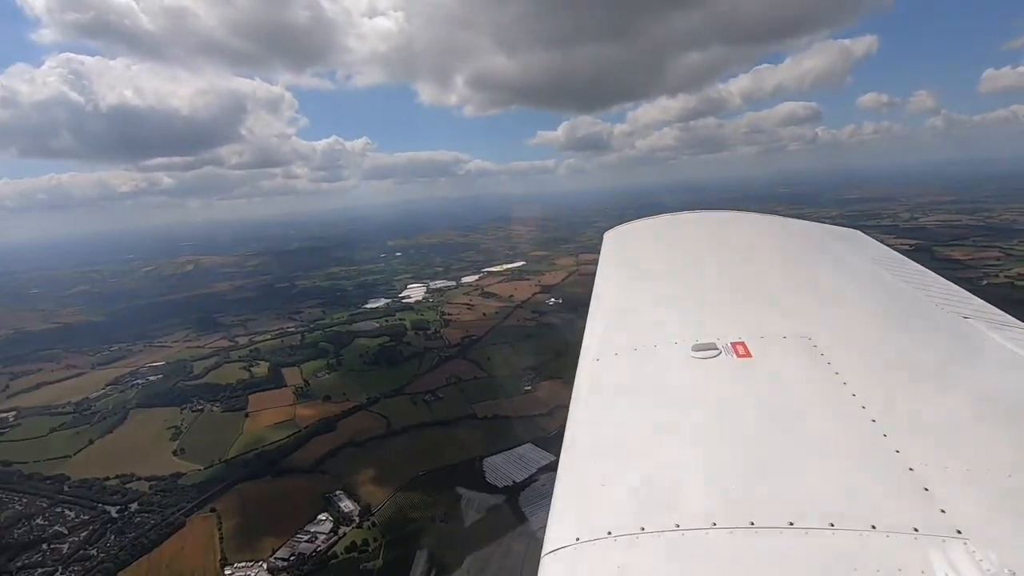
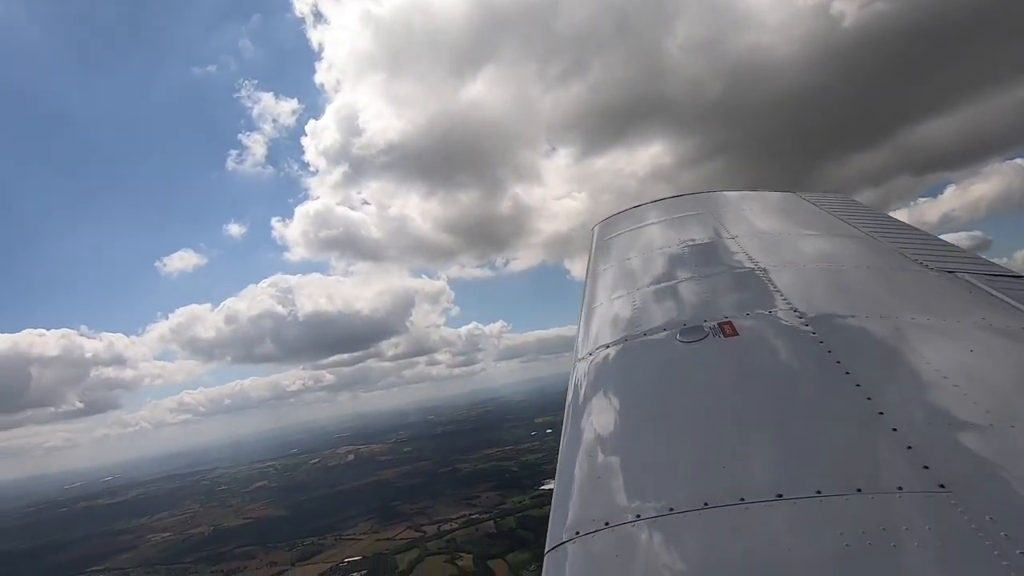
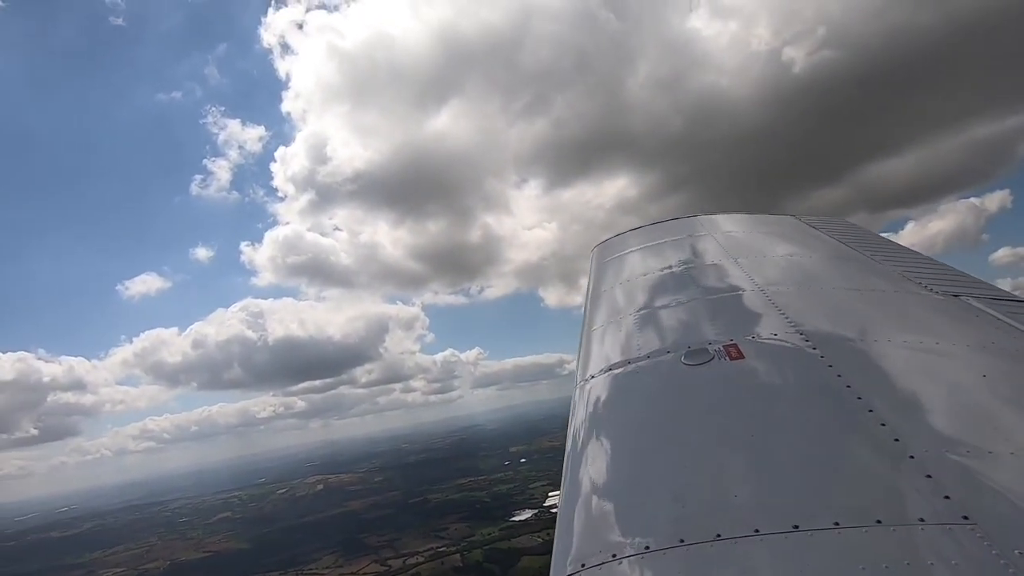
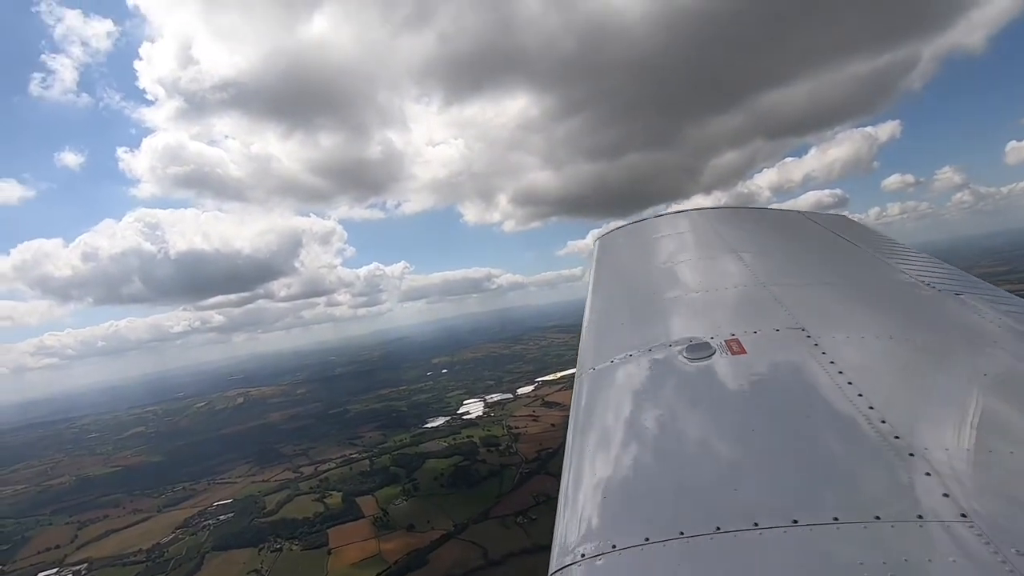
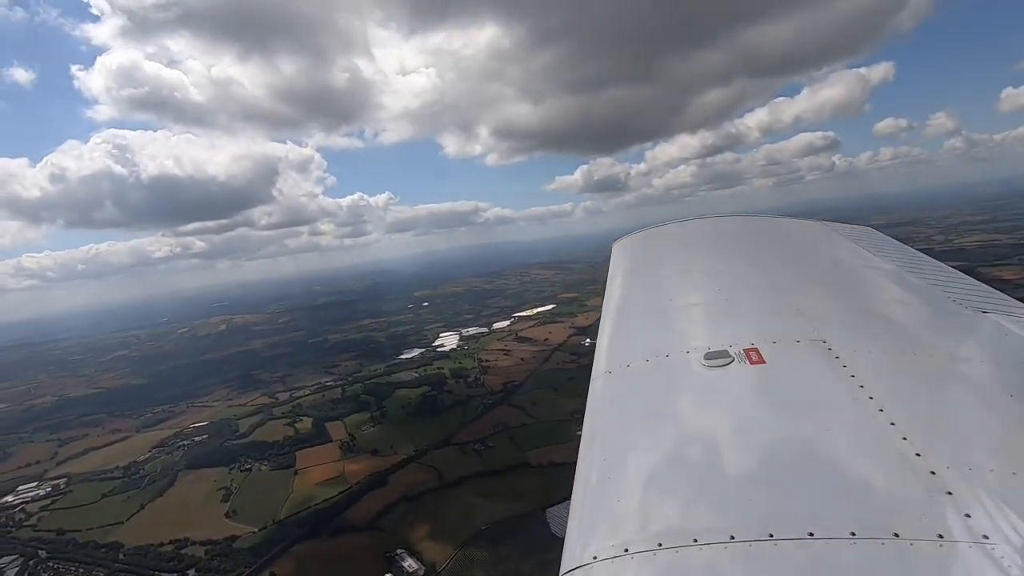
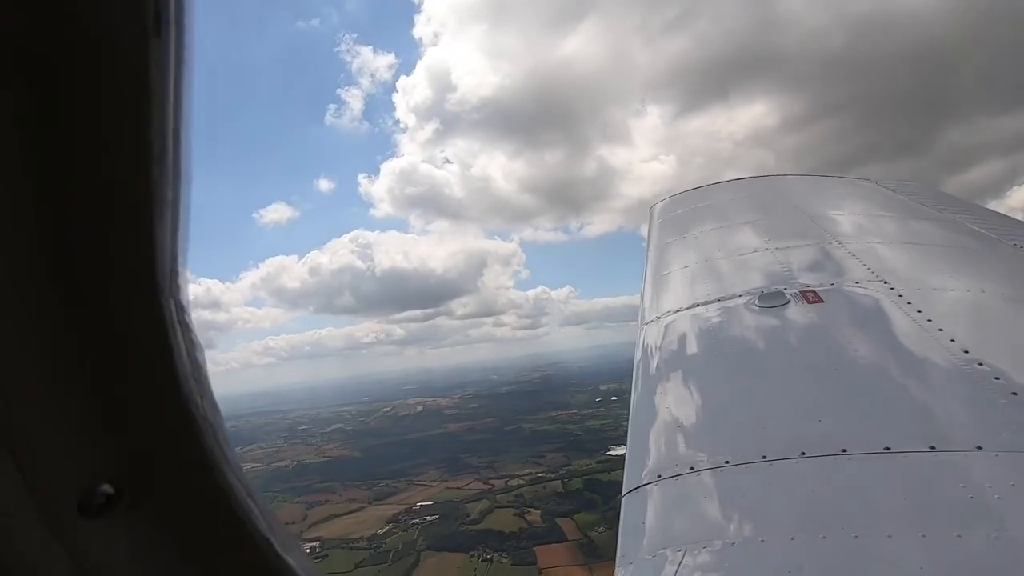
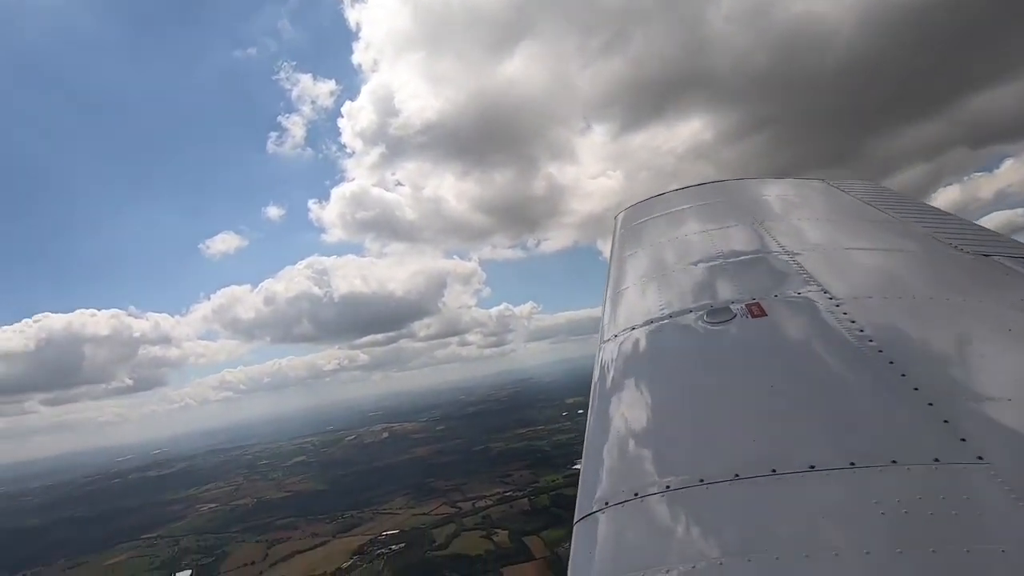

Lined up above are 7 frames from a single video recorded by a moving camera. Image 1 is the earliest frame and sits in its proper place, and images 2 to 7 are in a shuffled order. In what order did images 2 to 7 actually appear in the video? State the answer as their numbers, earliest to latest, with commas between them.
5, 4, 3, 2, 7, 6
